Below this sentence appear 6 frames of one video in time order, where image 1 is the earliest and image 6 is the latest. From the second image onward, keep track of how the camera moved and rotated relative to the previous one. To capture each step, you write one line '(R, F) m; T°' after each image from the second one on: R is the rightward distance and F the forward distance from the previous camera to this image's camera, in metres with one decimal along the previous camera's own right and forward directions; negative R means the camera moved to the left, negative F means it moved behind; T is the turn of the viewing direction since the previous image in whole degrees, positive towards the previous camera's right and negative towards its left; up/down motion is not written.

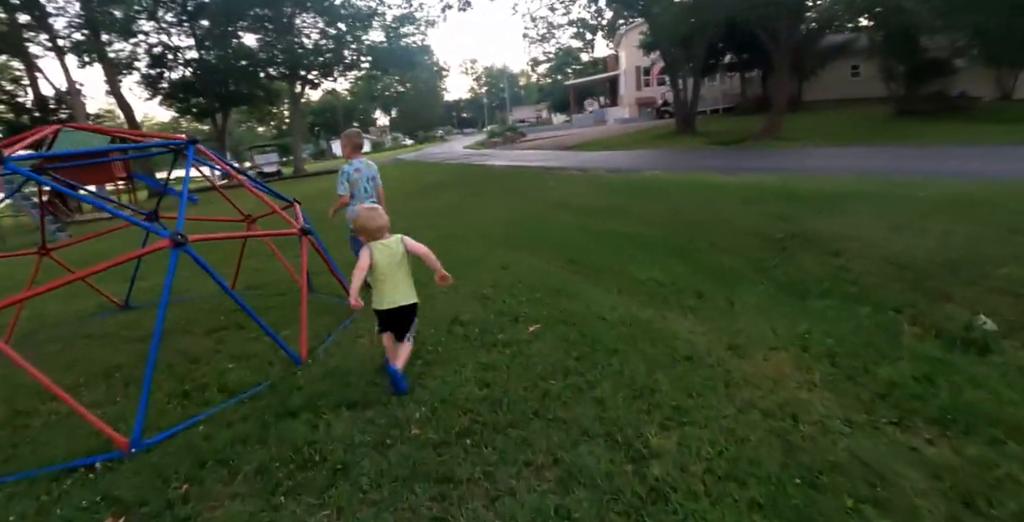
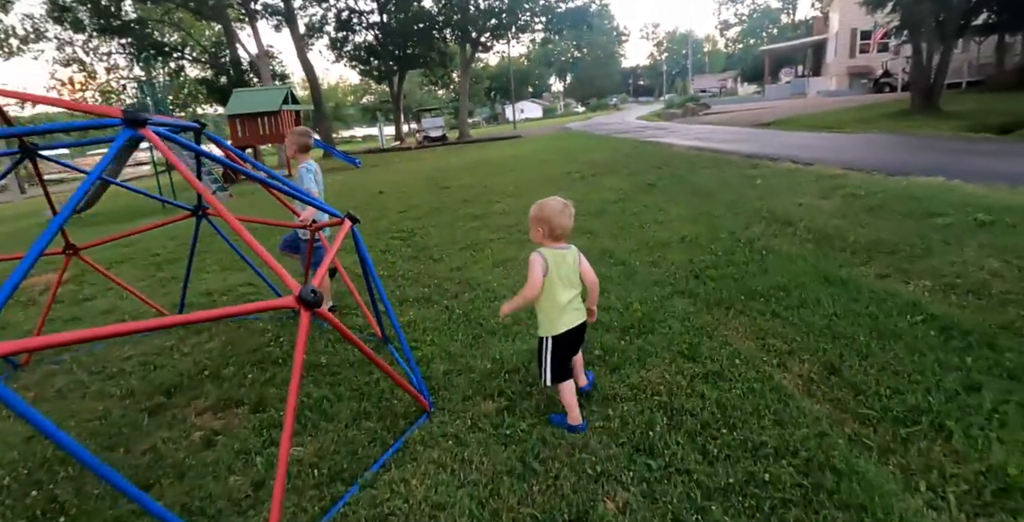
(-0.2, +2.0) m; -18°
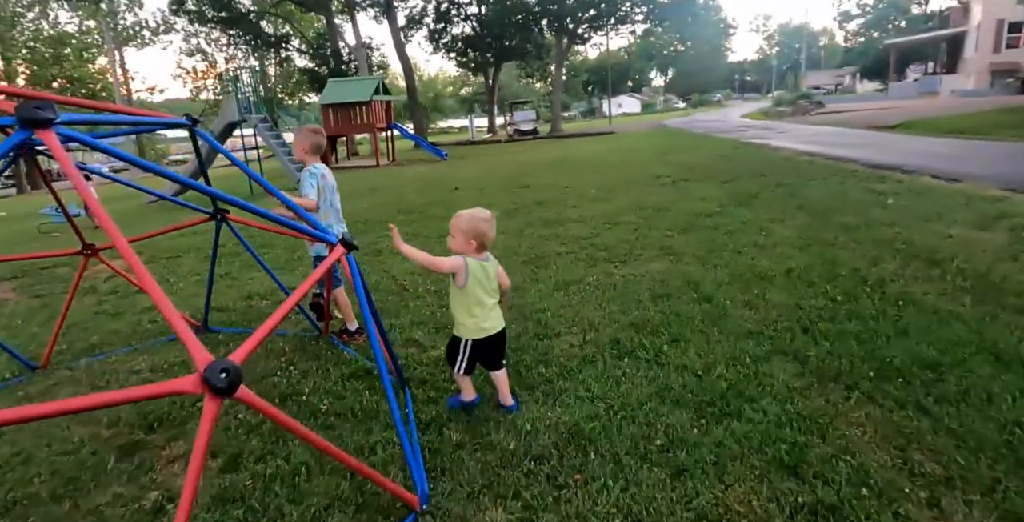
(+0.2, +0.7) m; -10°
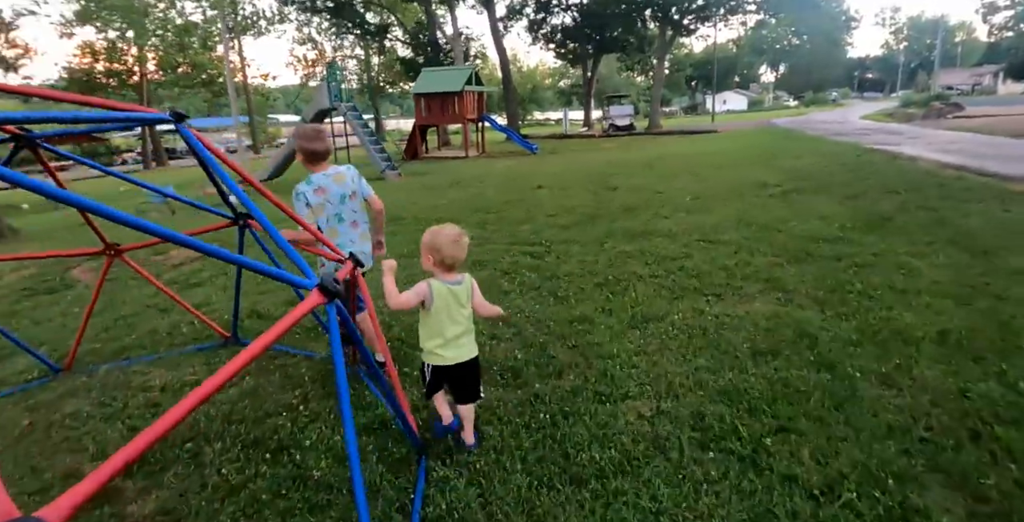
(+0.1, +0.6) m; -10°
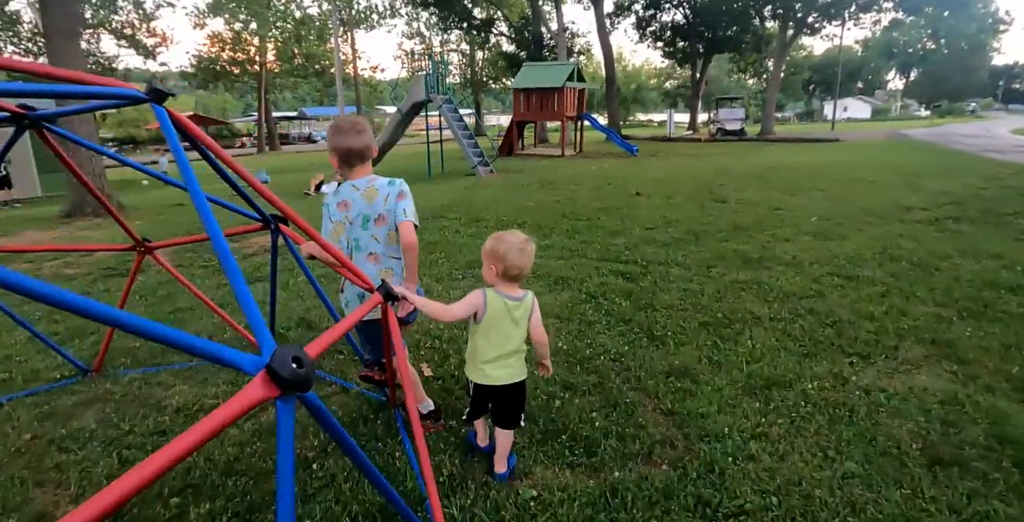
(0.0, +0.7) m; -10°
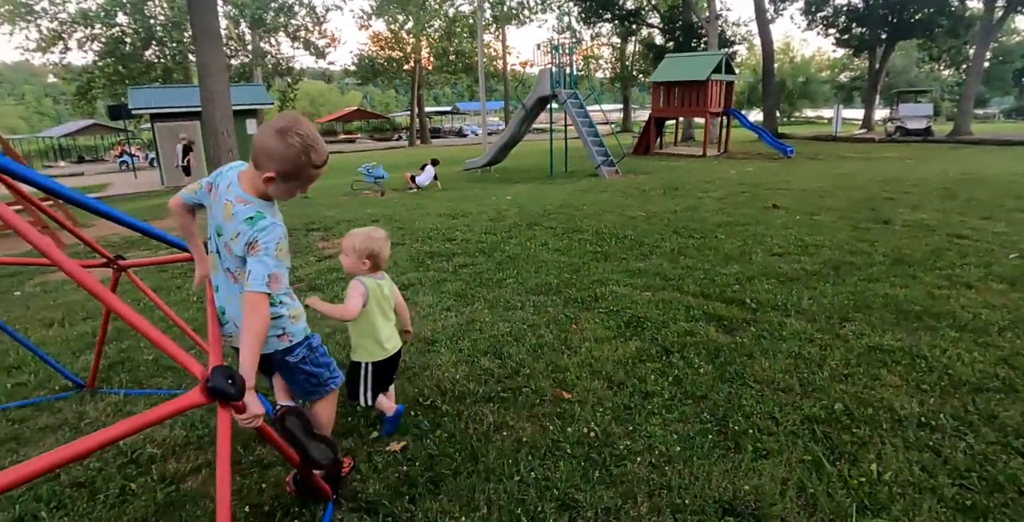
(+0.5, +0.8) m; -16°
